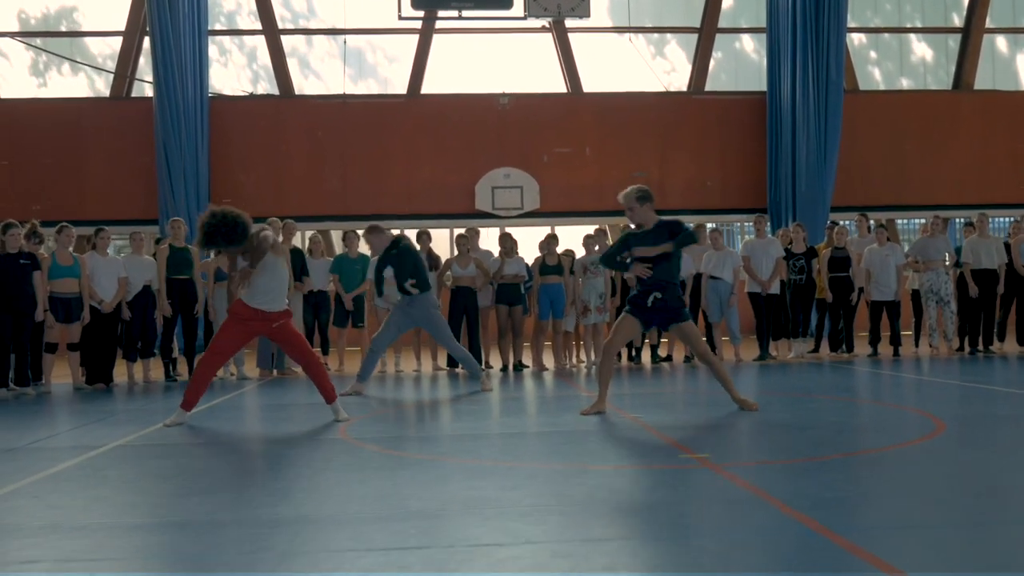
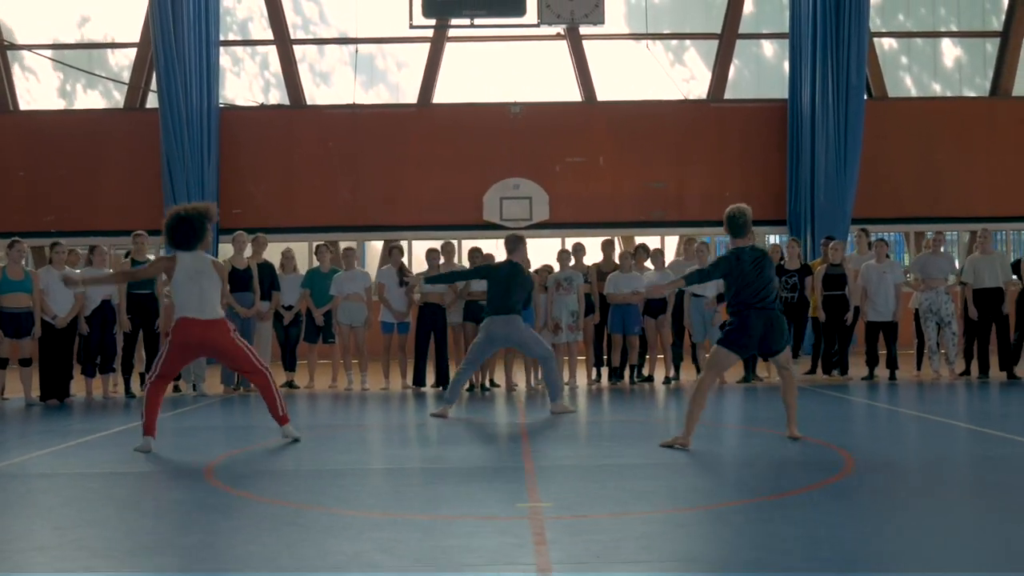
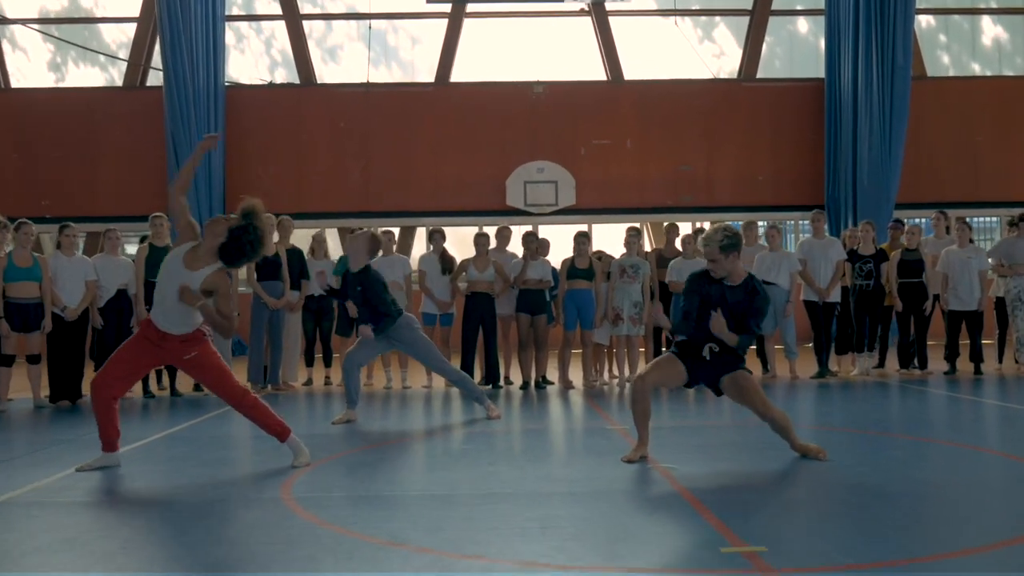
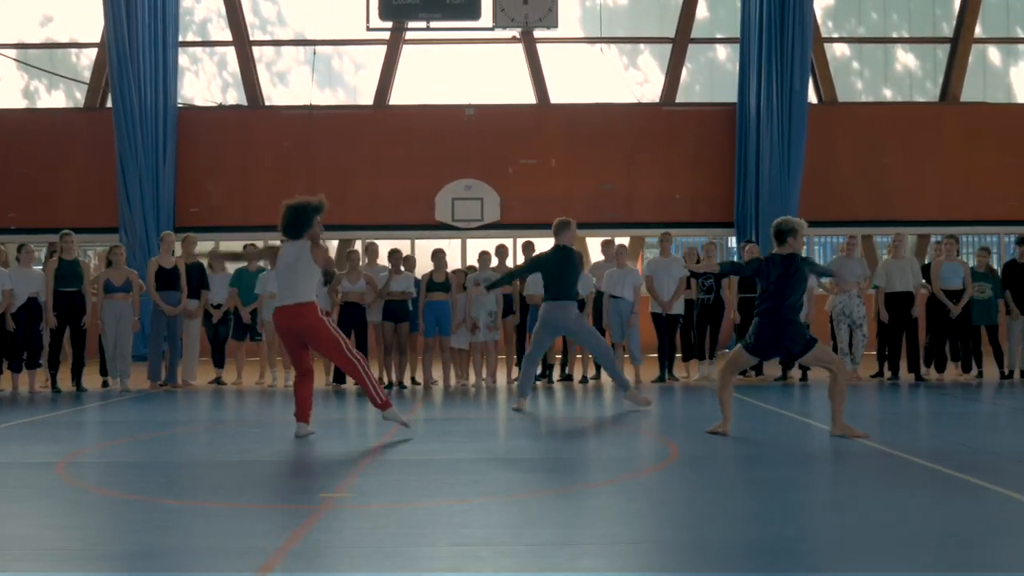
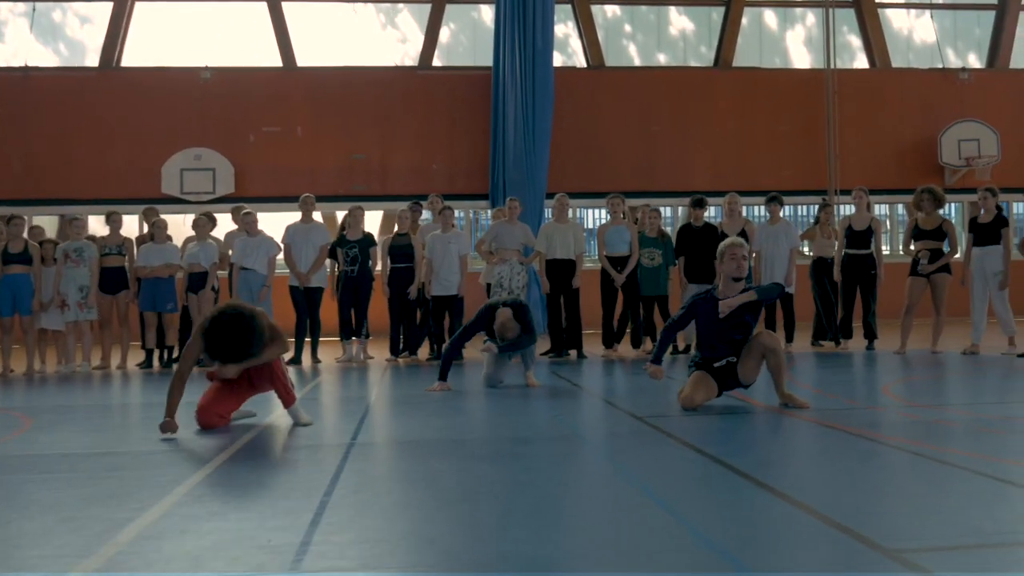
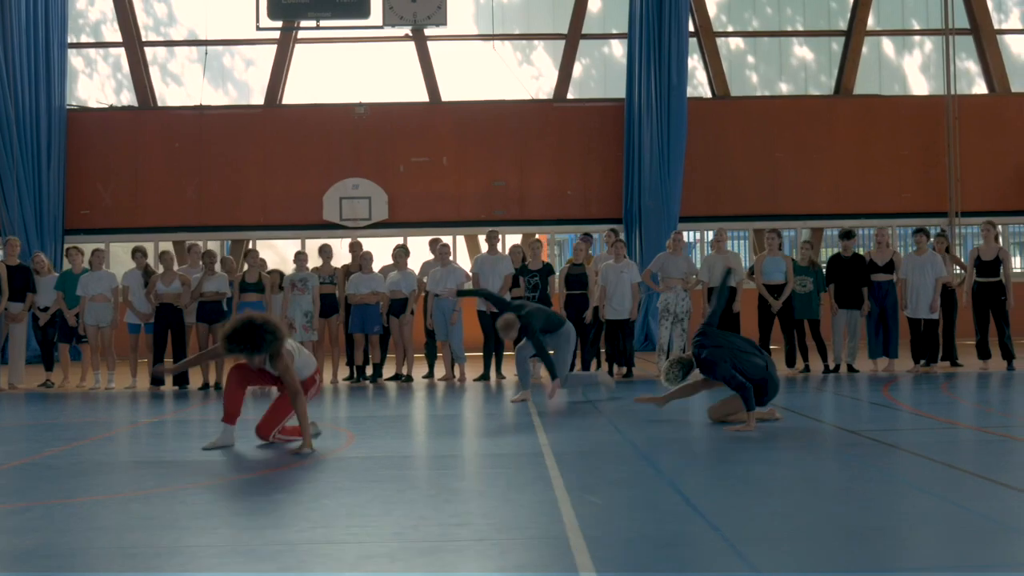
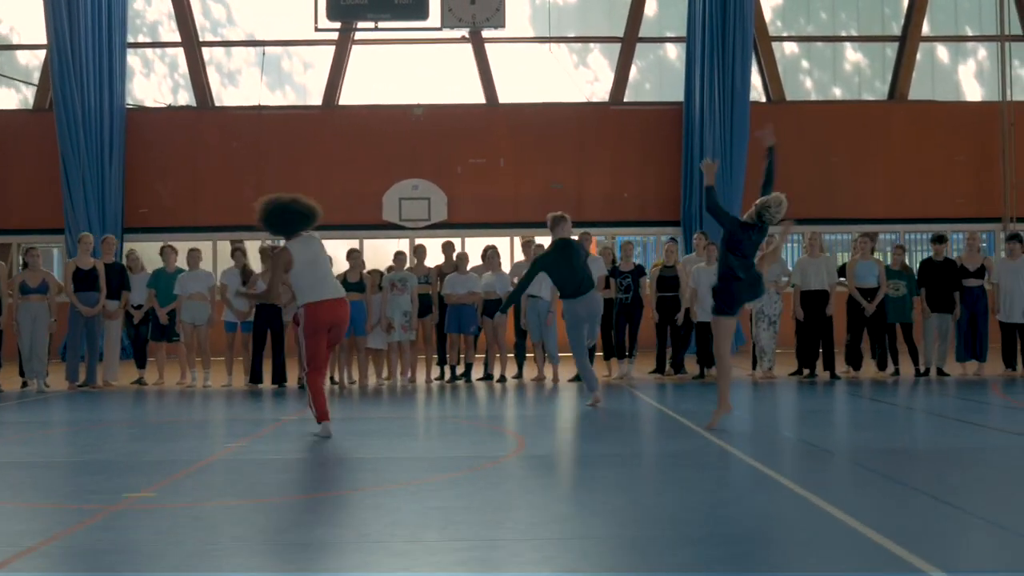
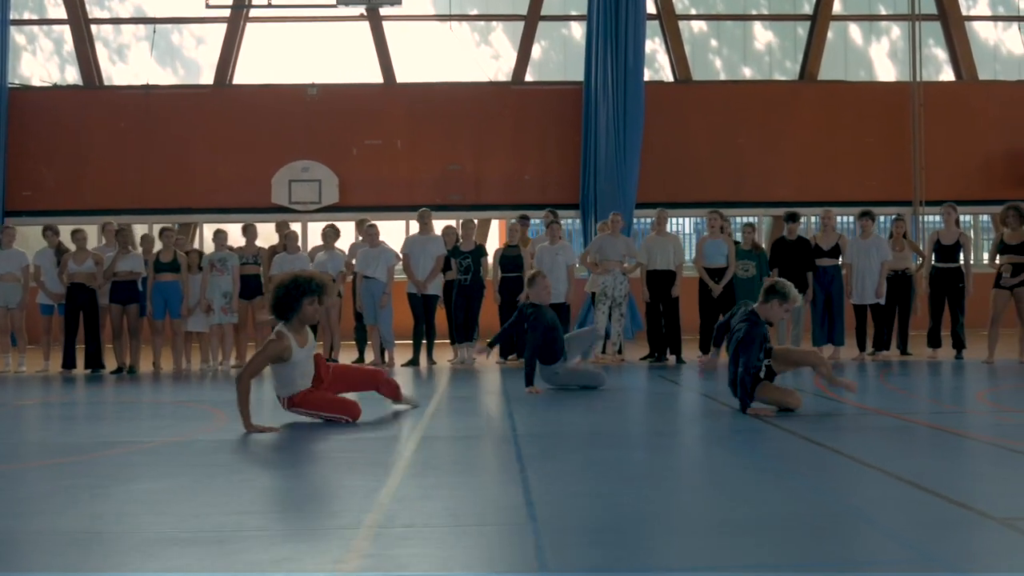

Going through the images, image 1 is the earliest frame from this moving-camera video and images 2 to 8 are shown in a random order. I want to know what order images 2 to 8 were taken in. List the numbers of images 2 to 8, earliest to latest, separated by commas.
3, 2, 4, 7, 6, 8, 5
